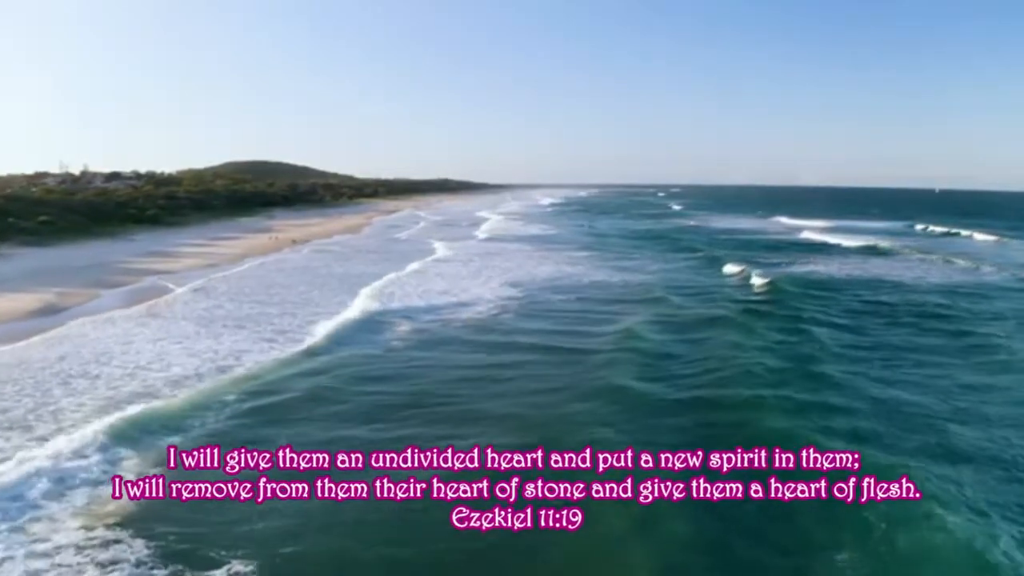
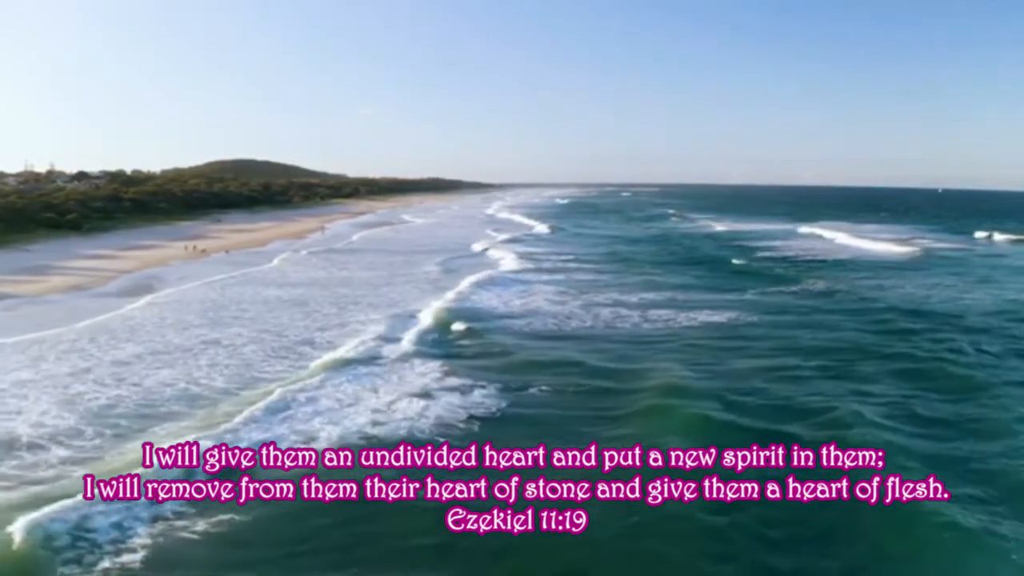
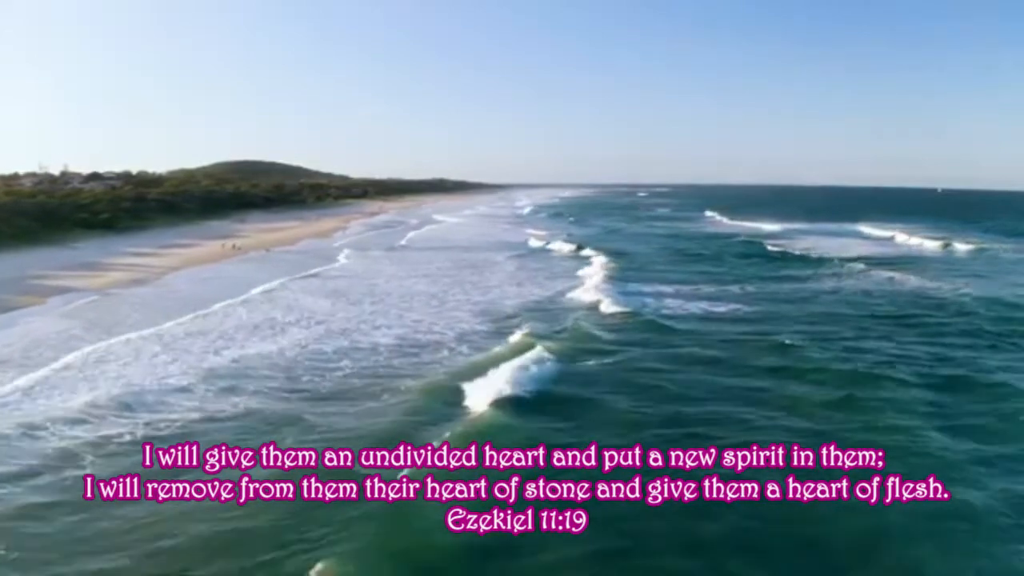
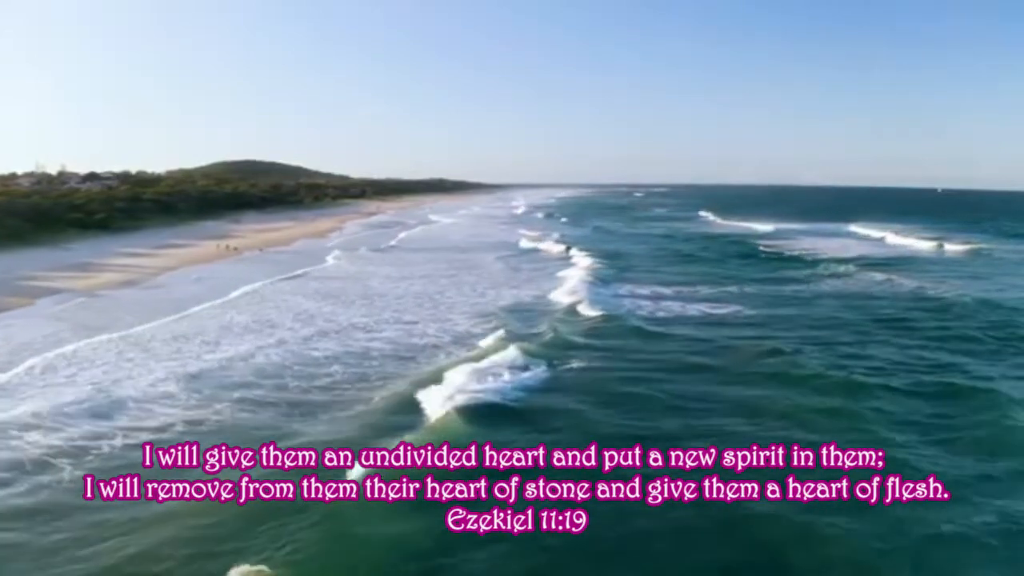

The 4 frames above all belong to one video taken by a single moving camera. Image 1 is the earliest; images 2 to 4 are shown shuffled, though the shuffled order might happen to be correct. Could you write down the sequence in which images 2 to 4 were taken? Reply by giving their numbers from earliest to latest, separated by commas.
3, 4, 2
